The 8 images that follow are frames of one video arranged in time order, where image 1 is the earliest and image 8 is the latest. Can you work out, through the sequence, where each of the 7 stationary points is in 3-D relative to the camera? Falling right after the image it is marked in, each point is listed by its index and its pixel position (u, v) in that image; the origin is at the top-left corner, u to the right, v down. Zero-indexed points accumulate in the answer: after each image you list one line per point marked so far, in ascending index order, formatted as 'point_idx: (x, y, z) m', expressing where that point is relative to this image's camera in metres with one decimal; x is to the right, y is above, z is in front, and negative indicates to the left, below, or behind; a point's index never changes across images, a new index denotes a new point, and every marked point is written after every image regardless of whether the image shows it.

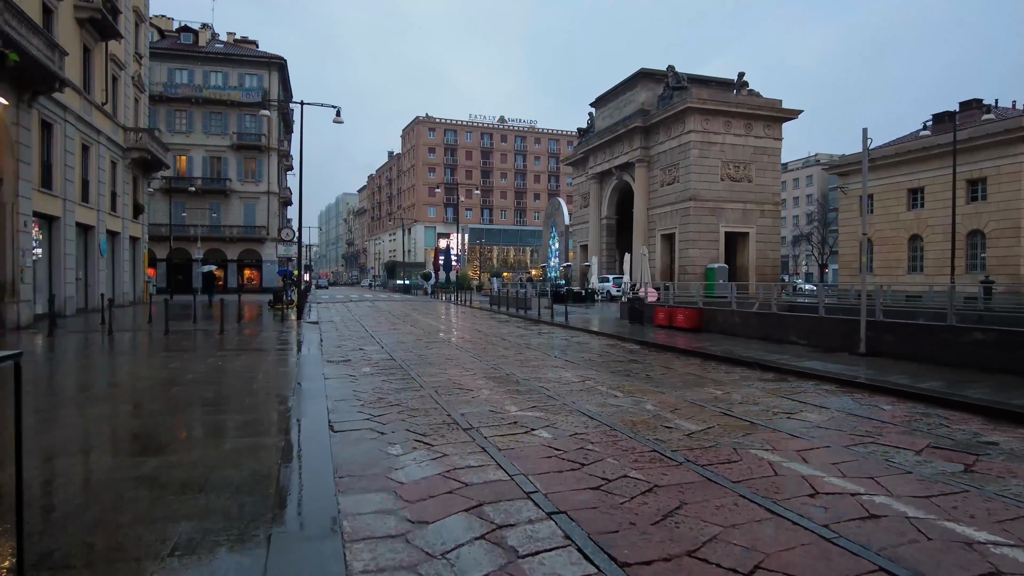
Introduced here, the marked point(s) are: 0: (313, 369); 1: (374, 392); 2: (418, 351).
0: (-3.2, -1.3, +11.0) m
1: (-1.8, -1.4, +8.8) m
2: (-1.9, -1.3, +13.4) m
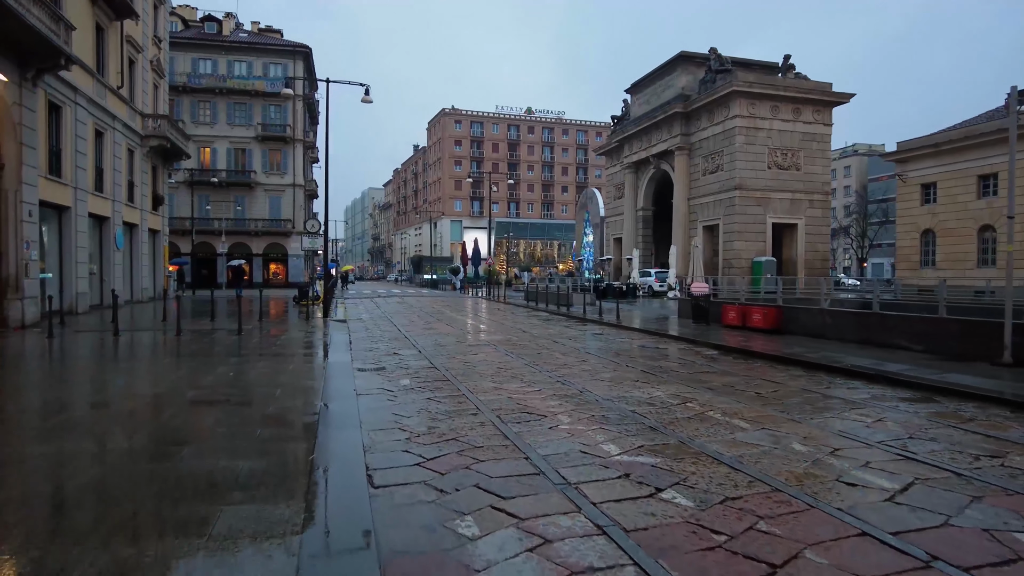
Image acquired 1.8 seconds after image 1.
0: (-2.3, -1.3, +9.1) m
1: (-1.0, -1.3, +6.9) m
2: (-0.9, -1.2, +11.5) m
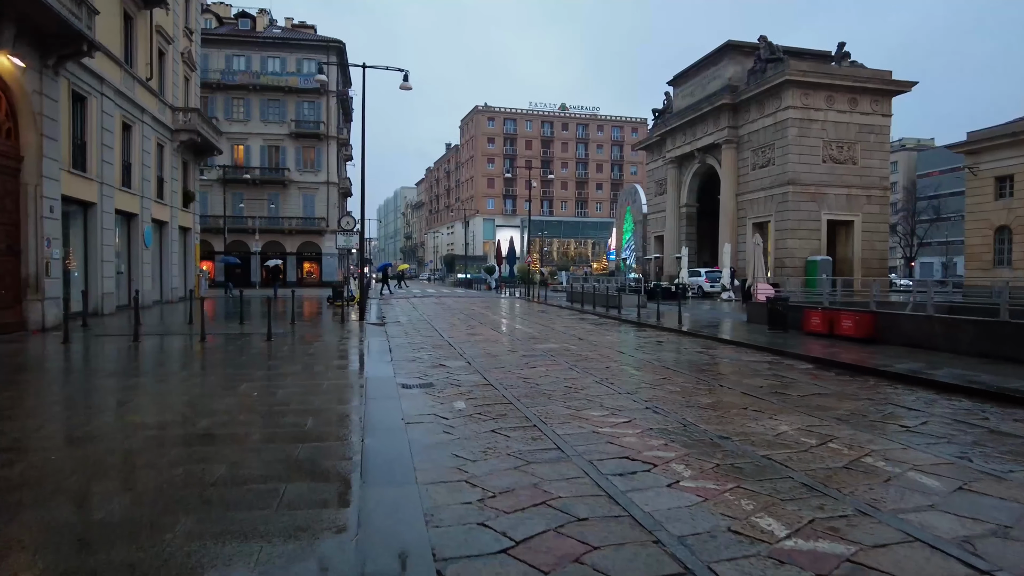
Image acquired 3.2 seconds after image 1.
0: (-1.4, -1.3, +7.6) m
1: (-0.2, -1.4, +5.3) m
2: (+0.1, -1.3, +10.0) m
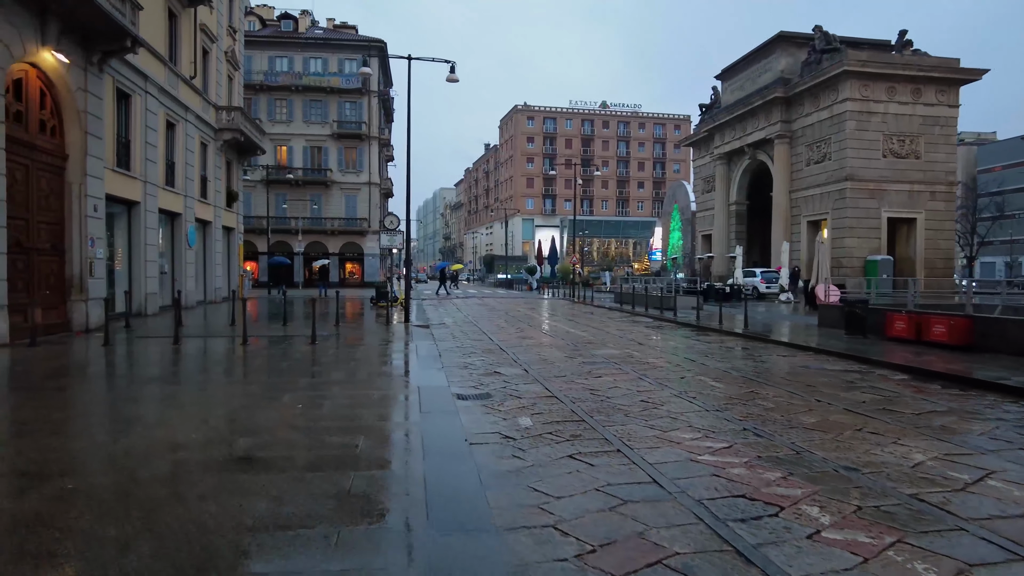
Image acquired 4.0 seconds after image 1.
0: (-0.7, -1.3, +6.8) m
1: (+0.4, -1.4, +4.5) m
2: (+1.0, -1.3, +9.1) m
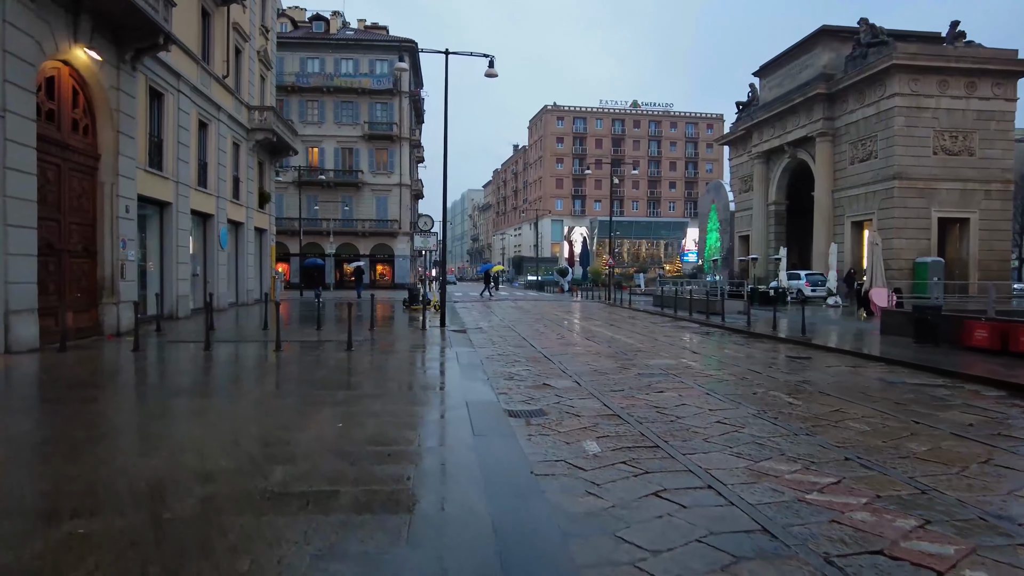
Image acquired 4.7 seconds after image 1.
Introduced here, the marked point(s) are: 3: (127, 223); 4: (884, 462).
0: (-0.1, -1.4, +6.1) m
1: (+0.9, -1.5, +3.7) m
2: (+1.6, -1.3, +8.3) m
3: (-9.1, +1.5, +15.9) m
4: (+3.0, -1.4, +5.5) m
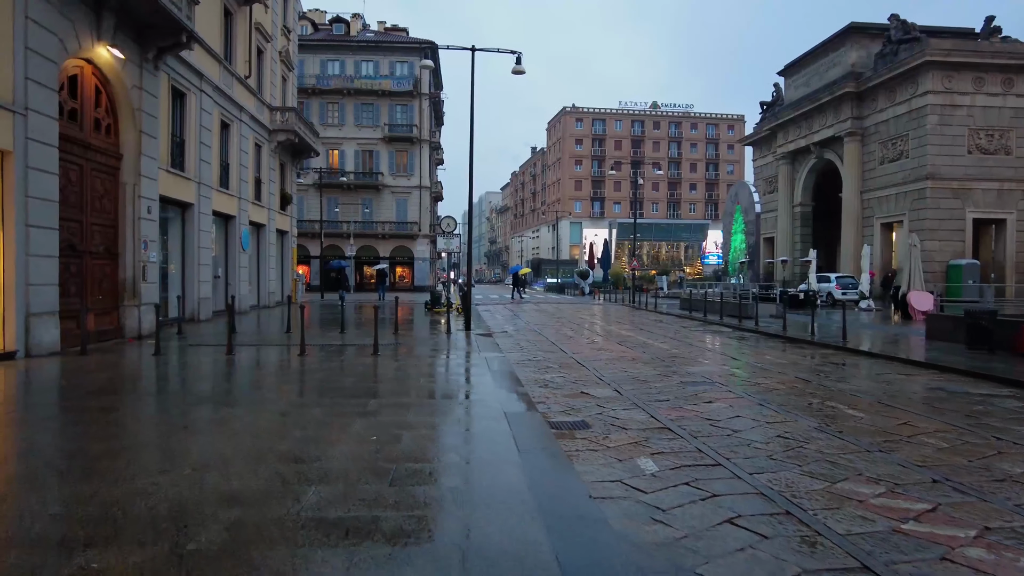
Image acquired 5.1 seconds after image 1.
0: (+0.3, -1.4, +5.6) m
1: (+1.2, -1.5, +3.2) m
2: (+2.1, -1.4, +7.8) m
3: (-8.5, +1.5, +15.7) m
4: (+3.4, -1.4, +4.9) m
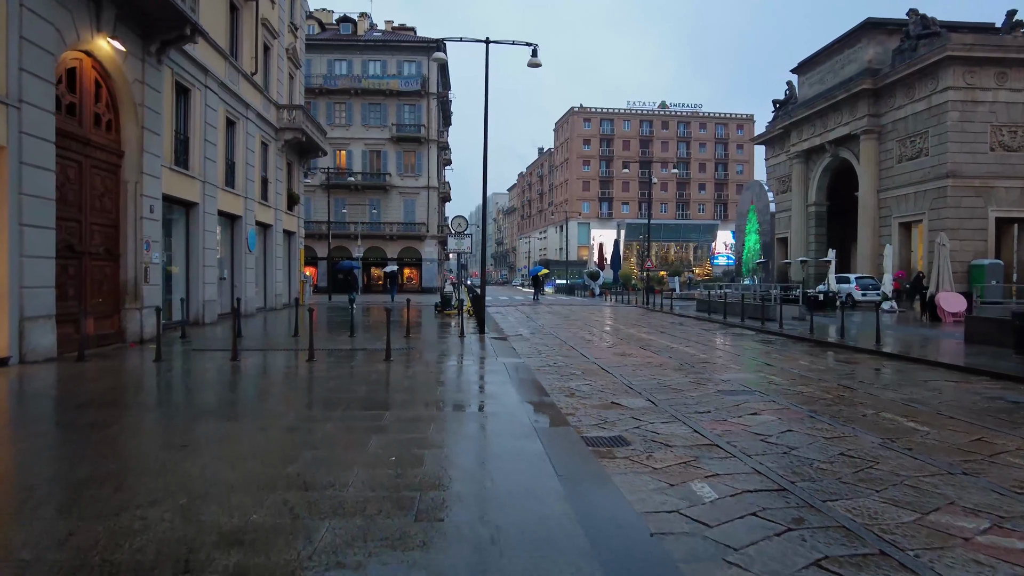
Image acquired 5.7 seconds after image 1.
0: (+0.6, -1.4, +4.9) m
1: (+1.5, -1.5, +2.5) m
2: (+2.4, -1.4, +7.1) m
3: (-8.1, +1.4, +15.1) m
4: (+3.7, -1.4, +4.2) m
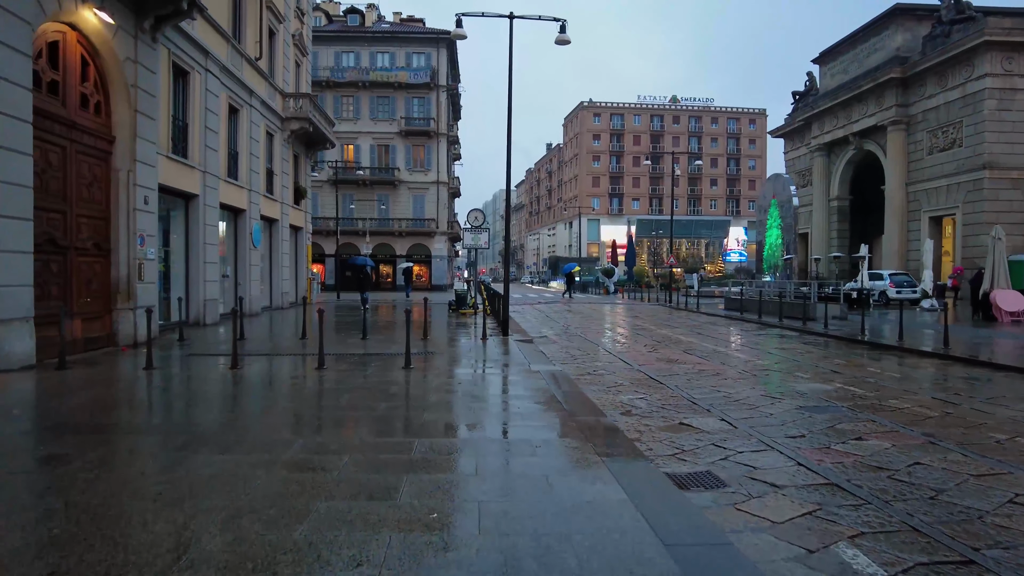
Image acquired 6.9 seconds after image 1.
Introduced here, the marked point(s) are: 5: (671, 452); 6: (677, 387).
0: (+1.0, -1.4, +3.6) m
1: (+1.9, -1.5, +1.2) m
2: (+2.9, -1.4, +5.8) m
3: (-7.6, +1.5, +13.9) m
4: (+4.2, -1.4, +2.9) m
5: (+1.4, -1.4, +5.9) m
6: (+2.1, -1.3, +8.8) m
